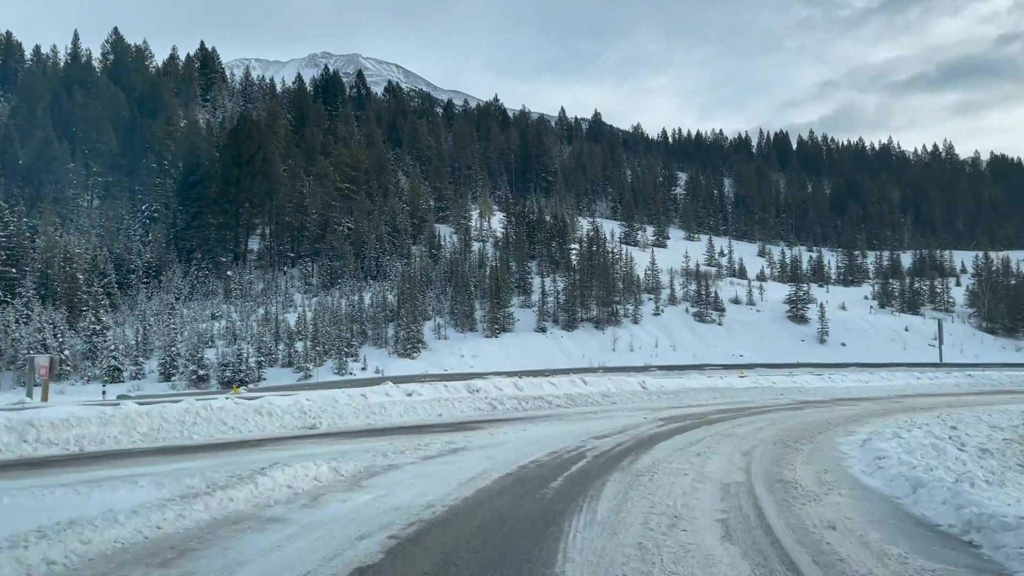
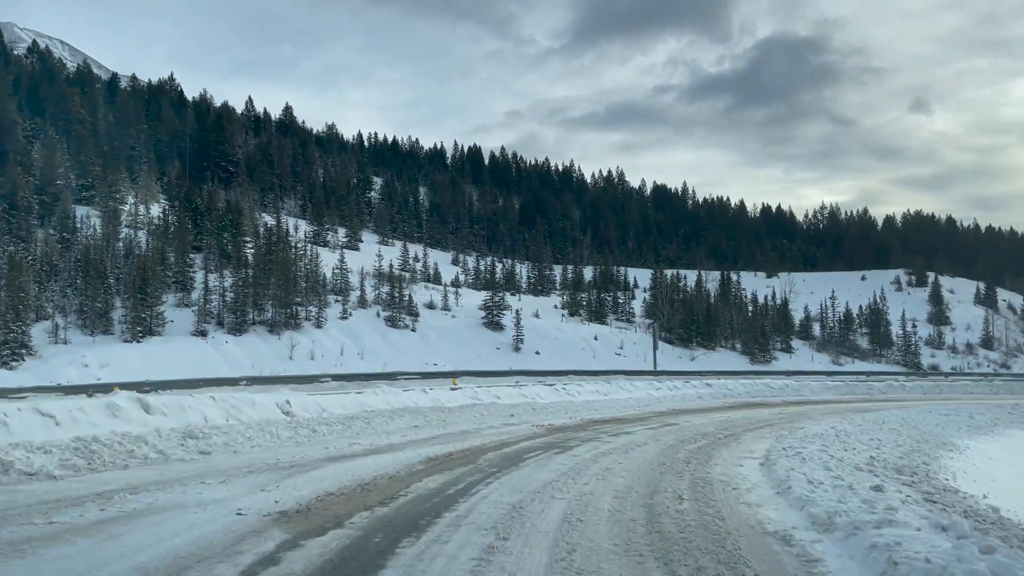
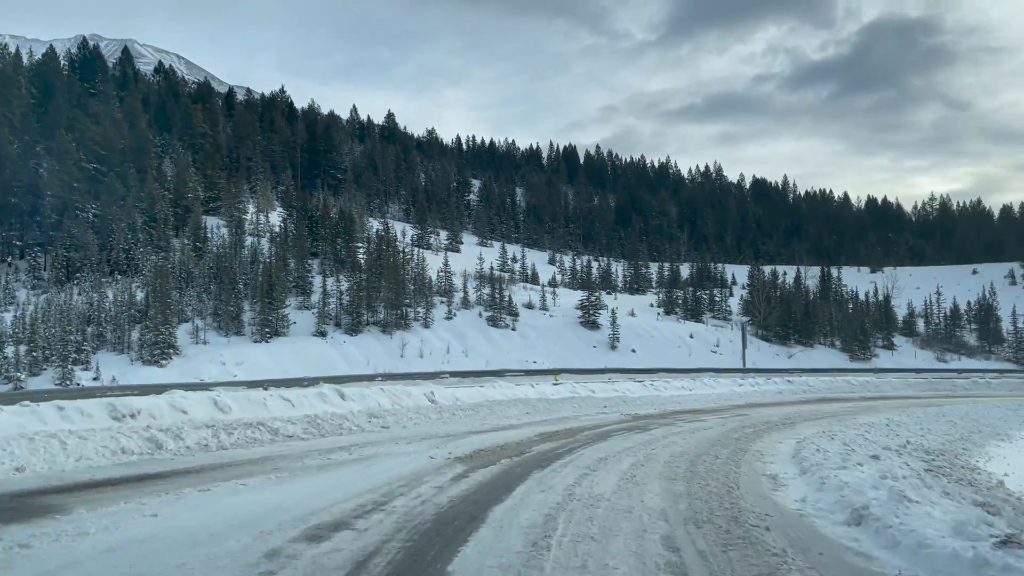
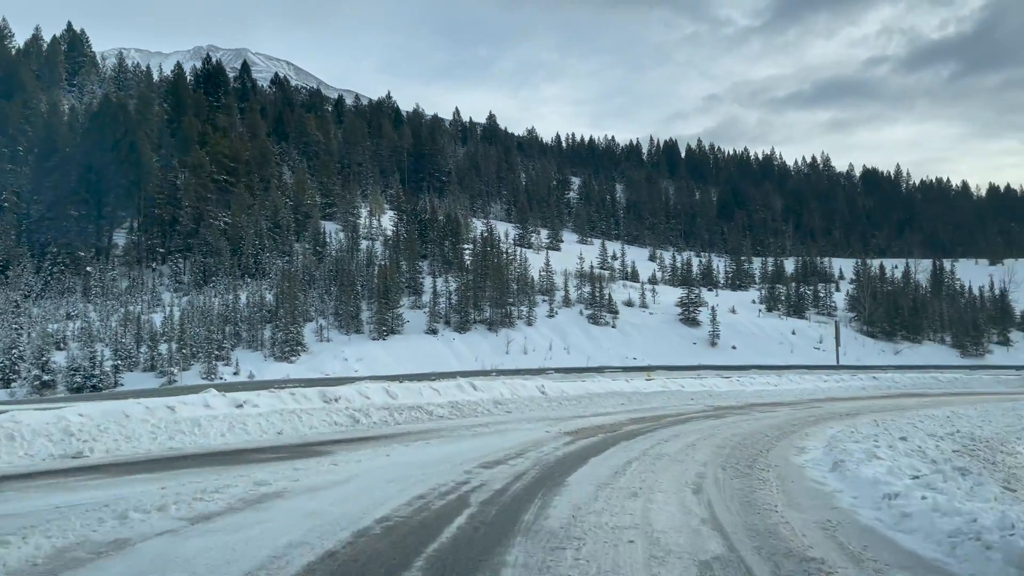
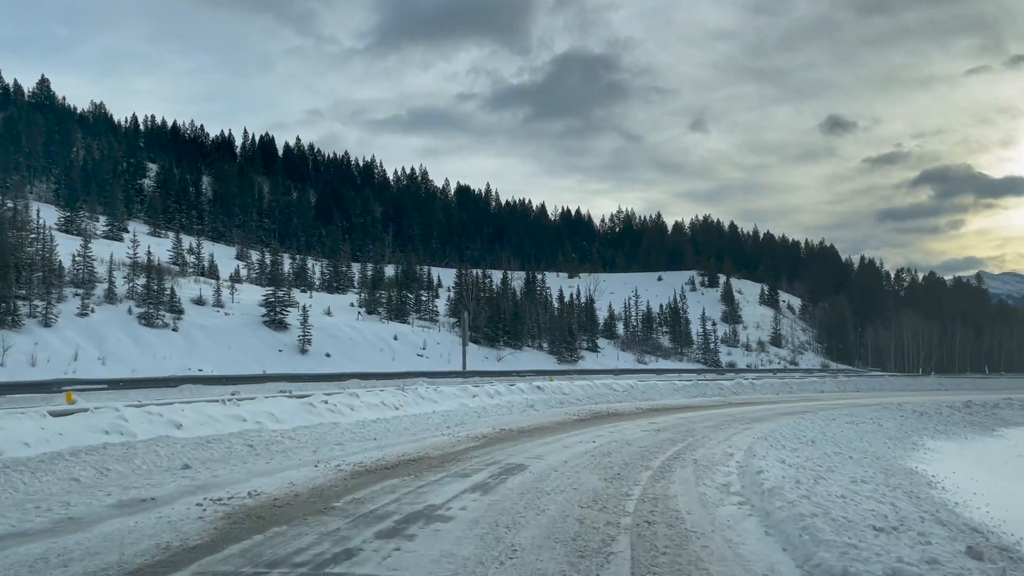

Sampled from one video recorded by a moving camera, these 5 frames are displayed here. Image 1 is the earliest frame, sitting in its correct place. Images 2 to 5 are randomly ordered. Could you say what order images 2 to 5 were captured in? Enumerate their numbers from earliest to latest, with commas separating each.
4, 3, 2, 5
